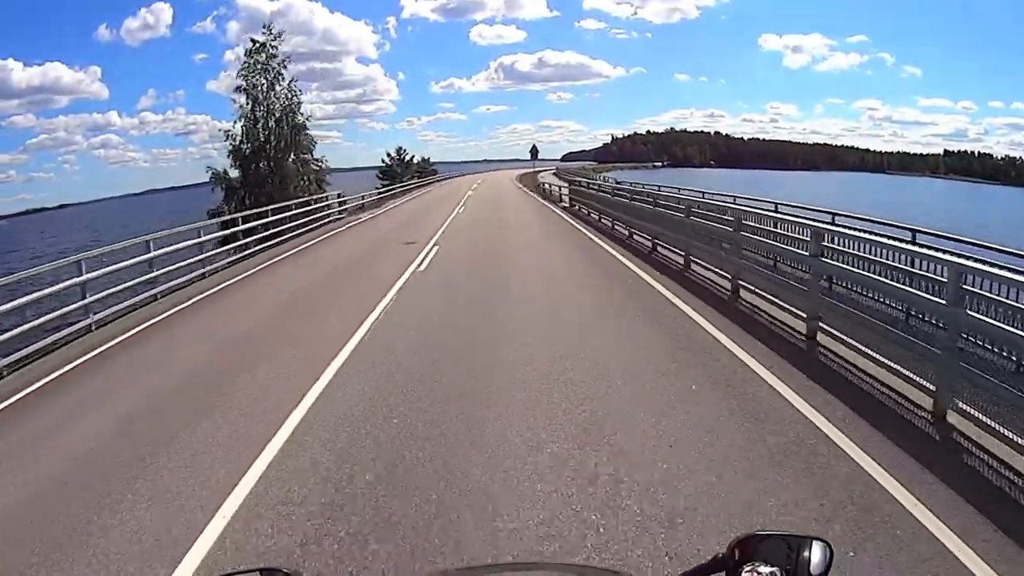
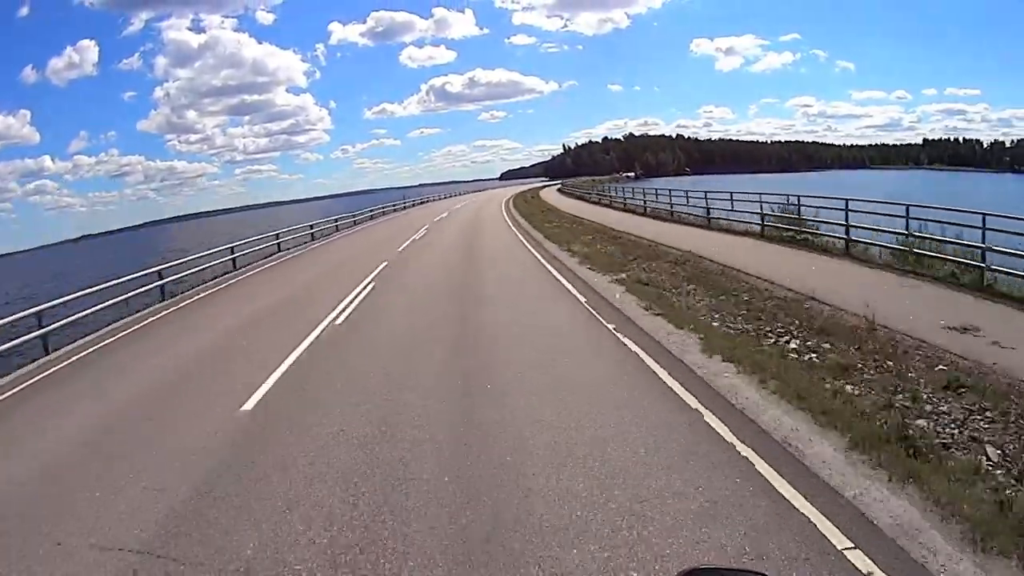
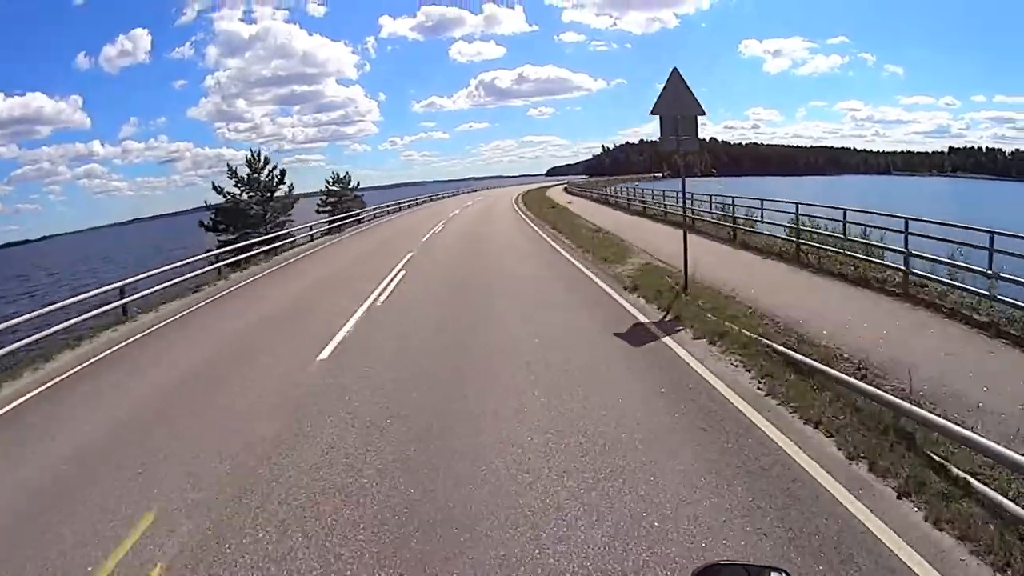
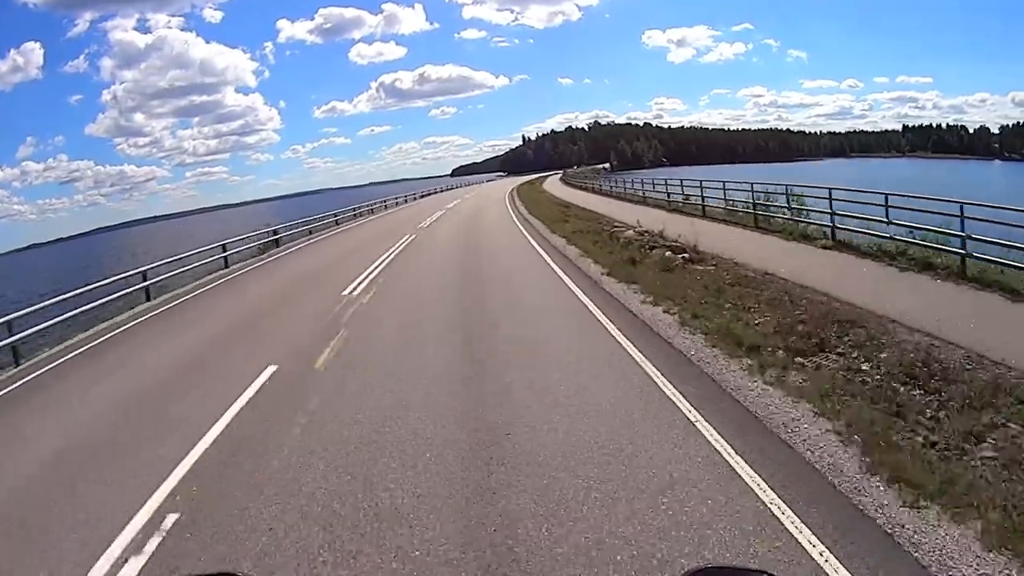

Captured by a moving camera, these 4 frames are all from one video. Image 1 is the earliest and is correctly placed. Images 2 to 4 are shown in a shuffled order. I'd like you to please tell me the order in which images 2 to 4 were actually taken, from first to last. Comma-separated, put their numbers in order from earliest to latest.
3, 2, 4
